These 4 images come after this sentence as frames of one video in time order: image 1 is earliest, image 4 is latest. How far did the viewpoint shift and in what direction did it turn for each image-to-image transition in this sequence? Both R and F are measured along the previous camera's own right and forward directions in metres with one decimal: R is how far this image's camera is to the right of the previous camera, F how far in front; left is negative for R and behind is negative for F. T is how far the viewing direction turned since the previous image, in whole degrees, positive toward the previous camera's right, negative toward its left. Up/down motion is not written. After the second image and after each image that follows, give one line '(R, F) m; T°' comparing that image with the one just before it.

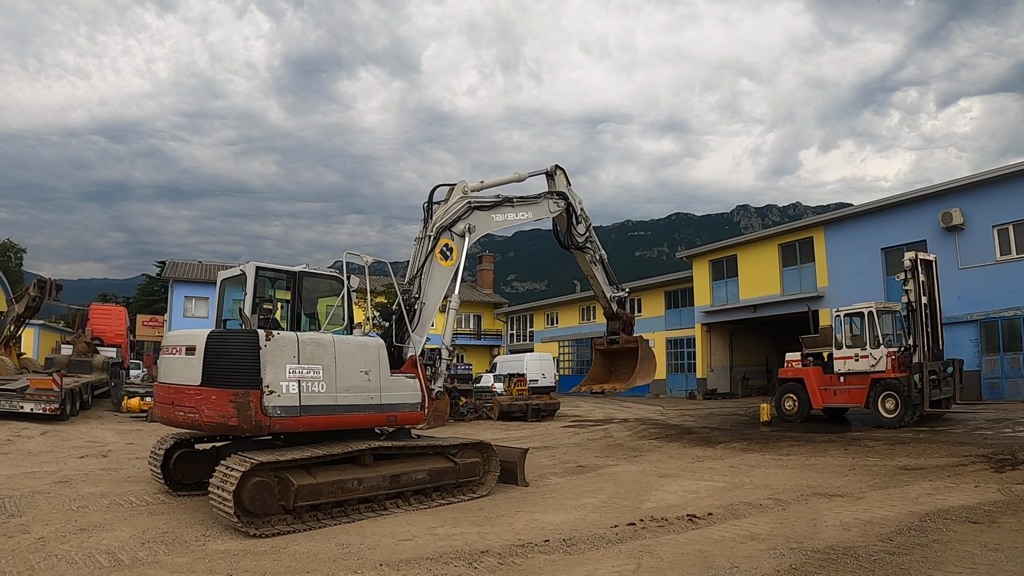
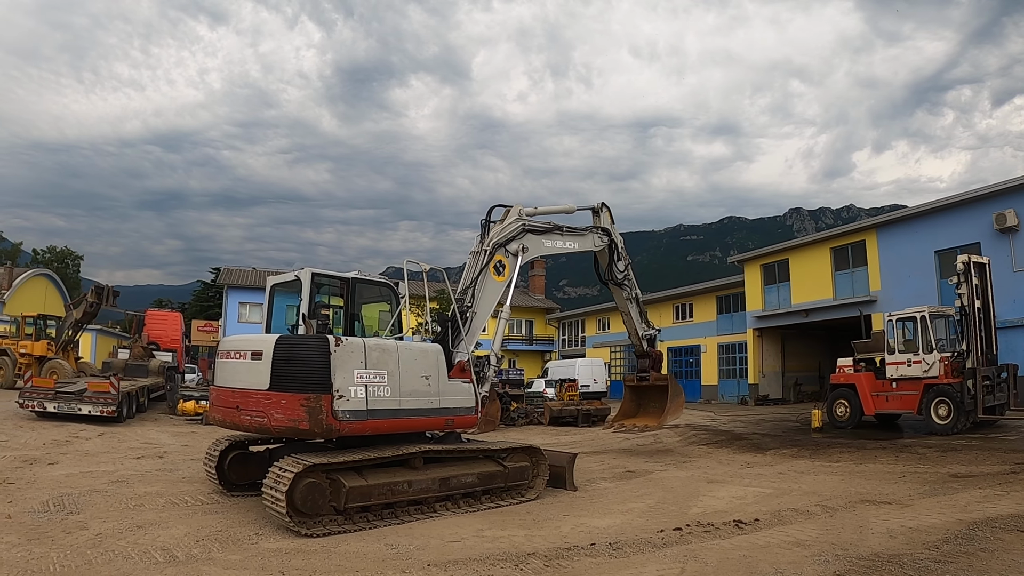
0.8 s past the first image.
(-0.1, -0.2) m; -3°
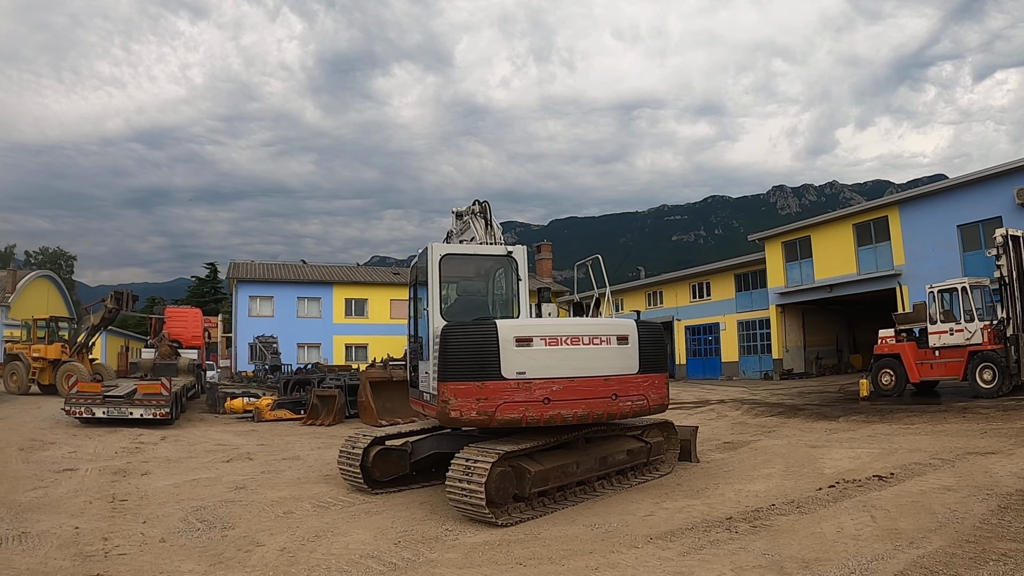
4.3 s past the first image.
(-1.6, -0.8) m; +1°
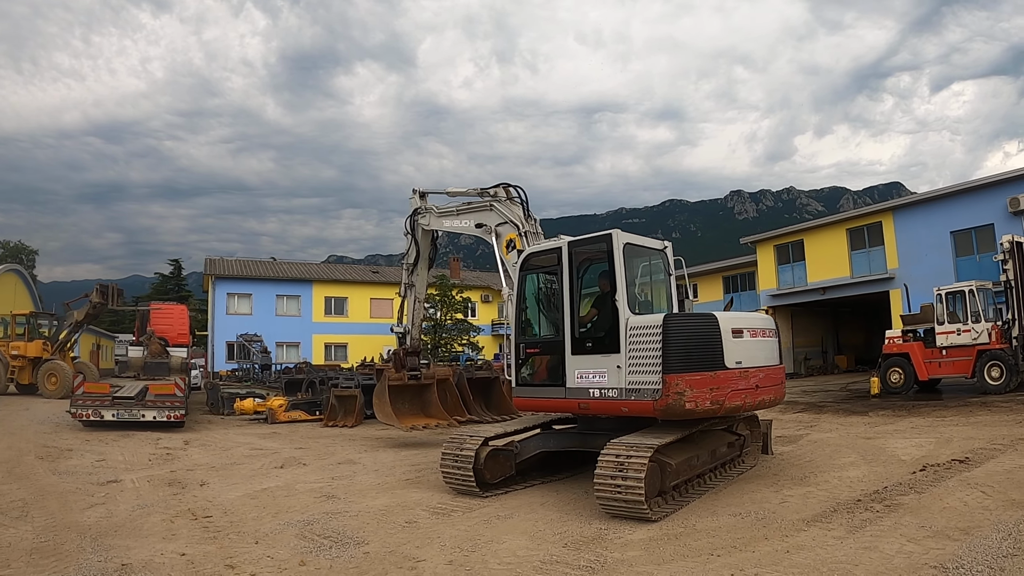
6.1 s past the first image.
(-1.6, -0.5) m; +3°
